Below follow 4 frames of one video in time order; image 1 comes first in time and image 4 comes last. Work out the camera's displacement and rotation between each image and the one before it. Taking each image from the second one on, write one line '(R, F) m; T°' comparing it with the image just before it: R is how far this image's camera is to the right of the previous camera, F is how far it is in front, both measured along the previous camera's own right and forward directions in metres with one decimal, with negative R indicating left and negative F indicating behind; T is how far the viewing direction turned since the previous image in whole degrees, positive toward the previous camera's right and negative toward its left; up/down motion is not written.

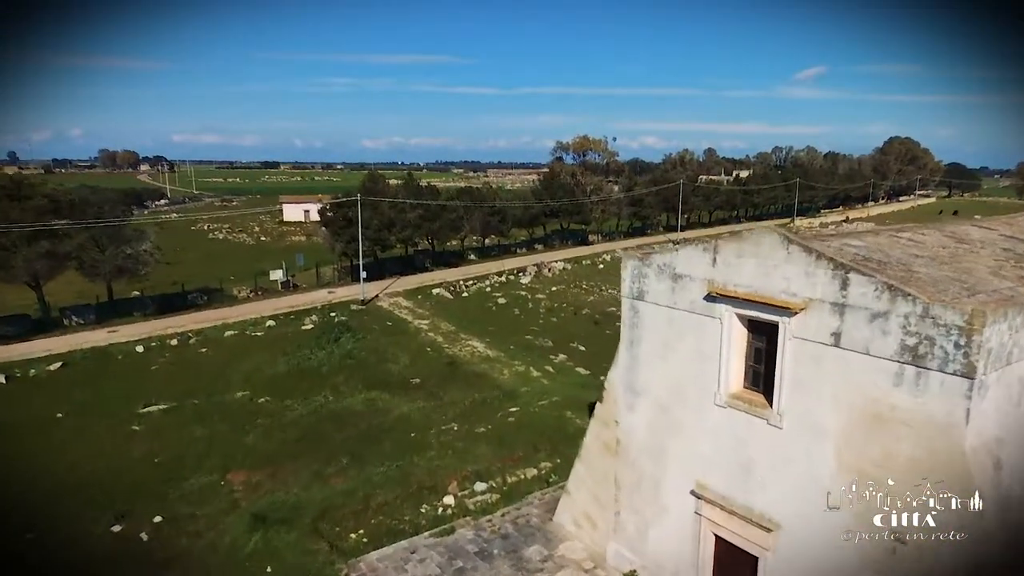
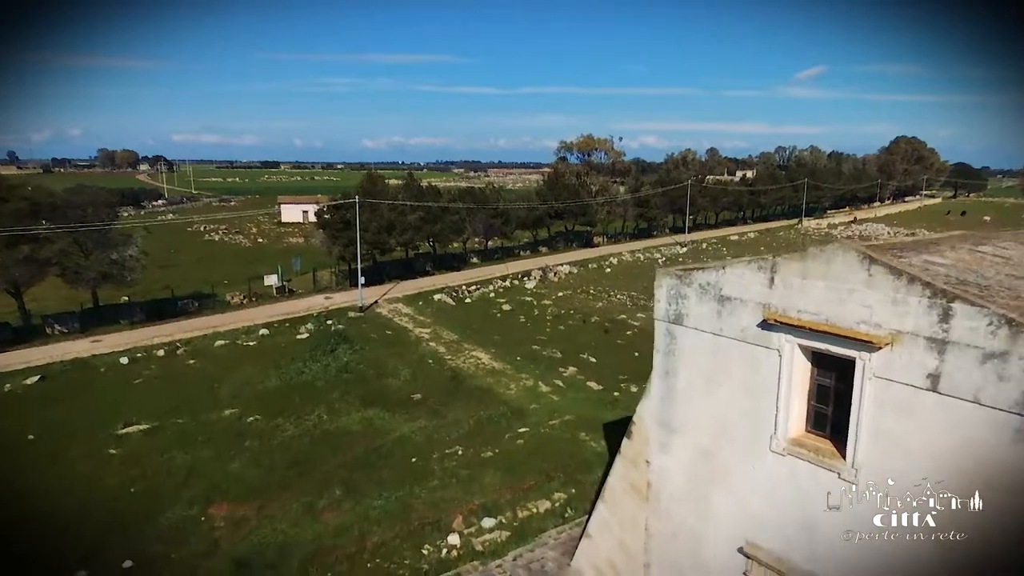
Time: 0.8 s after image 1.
(-0.2, +1.2) m; 0°
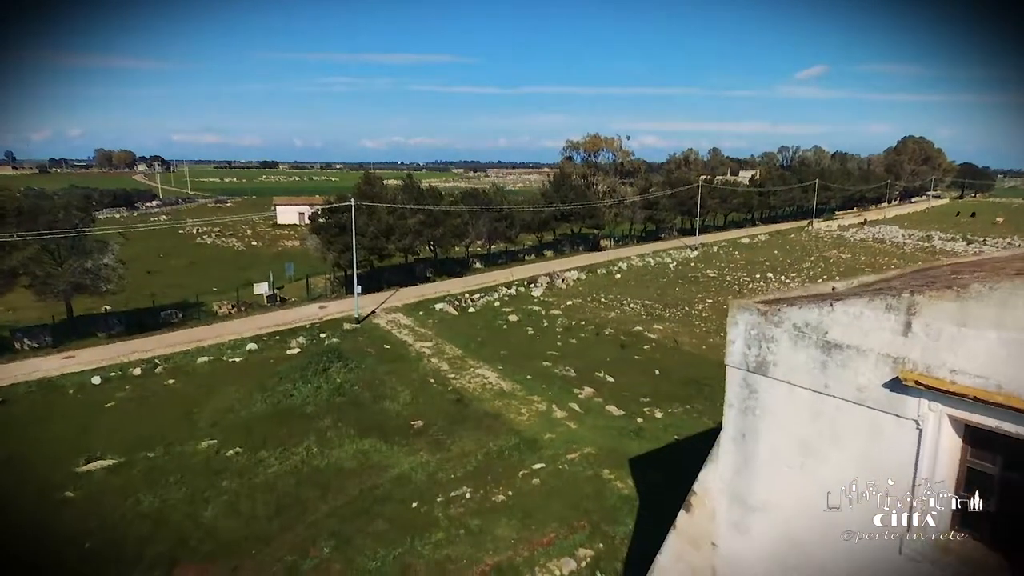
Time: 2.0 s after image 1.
(-0.3, +1.8) m; 0°
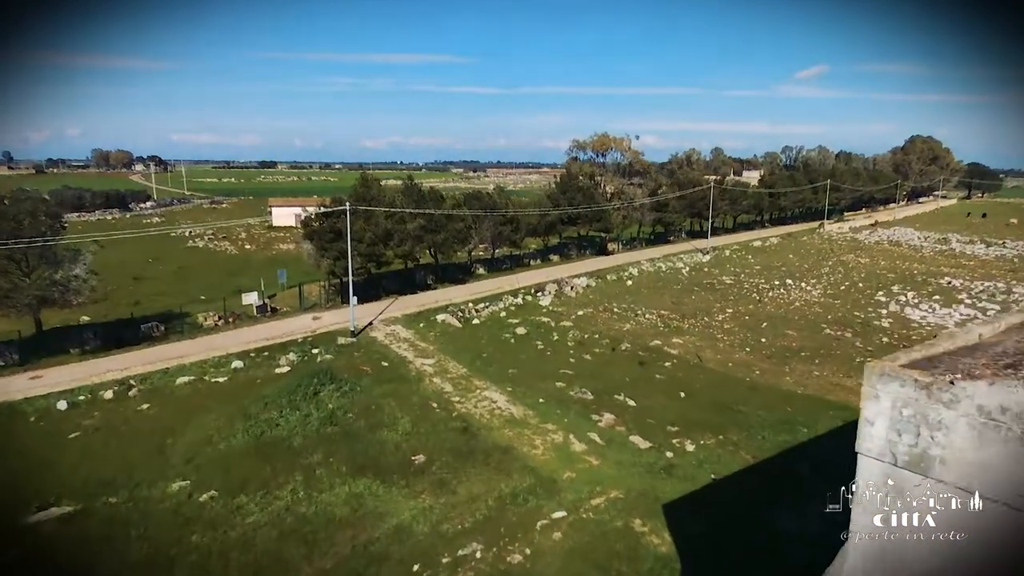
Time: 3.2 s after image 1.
(-0.3, +1.8) m; 0°
